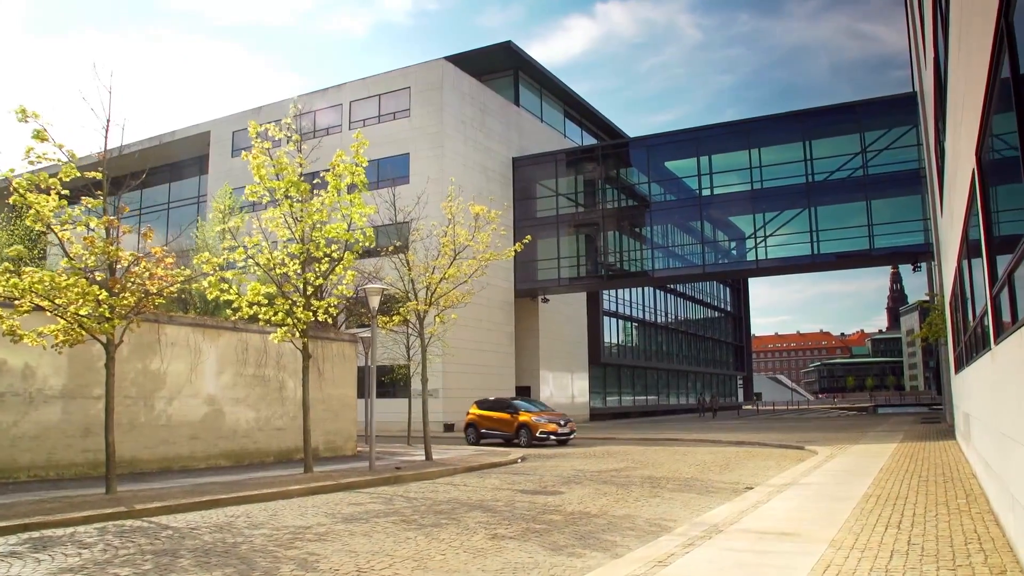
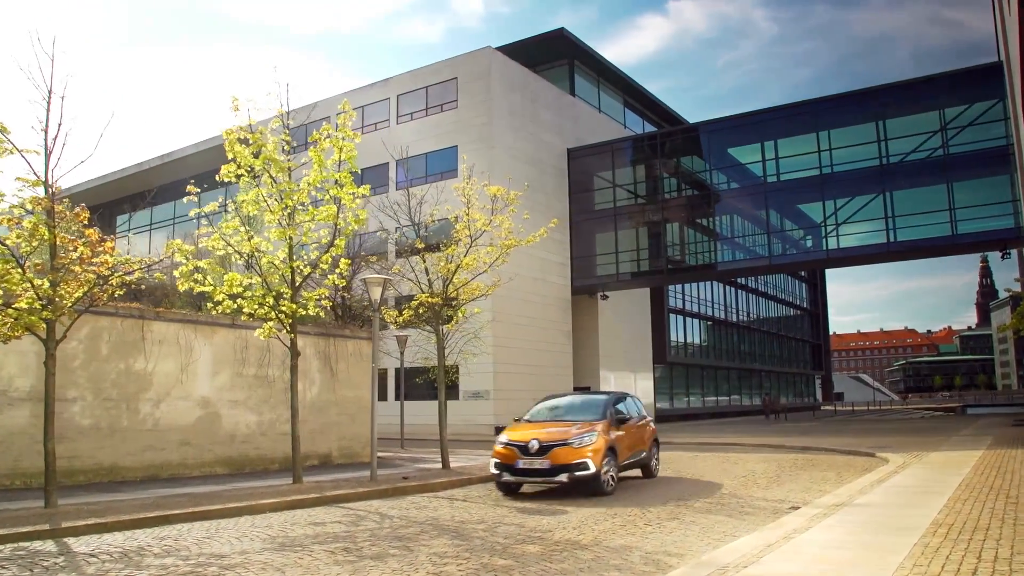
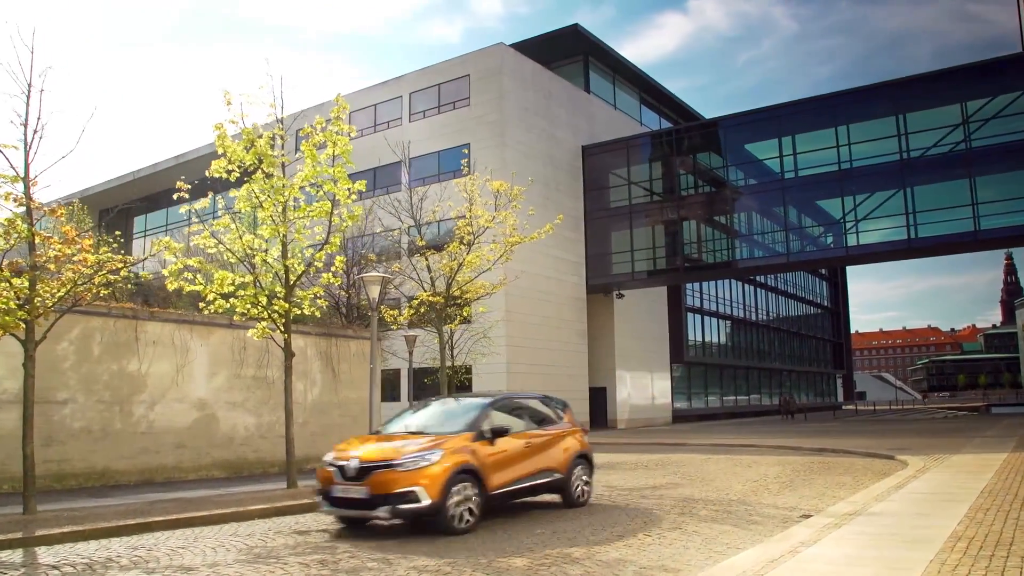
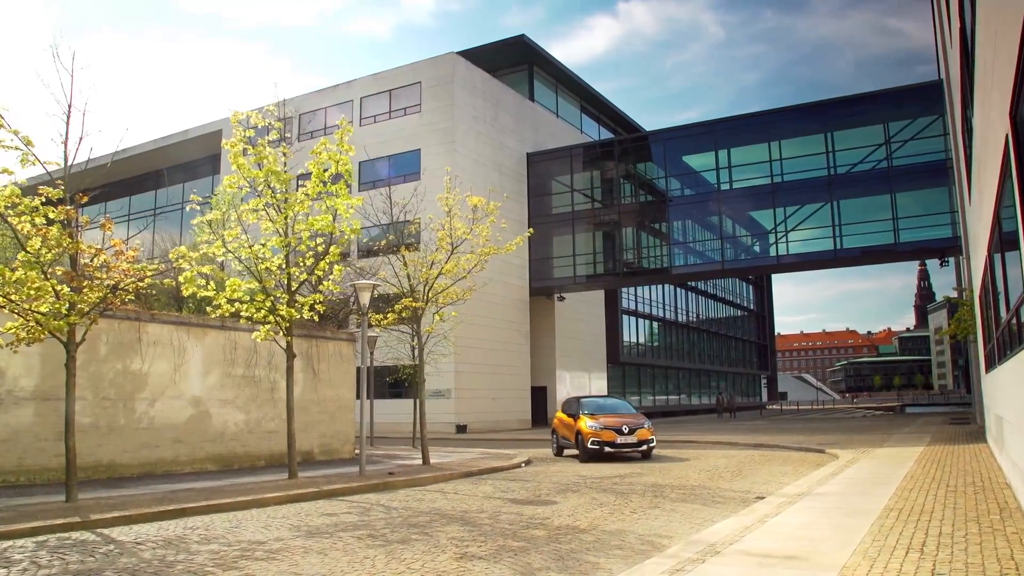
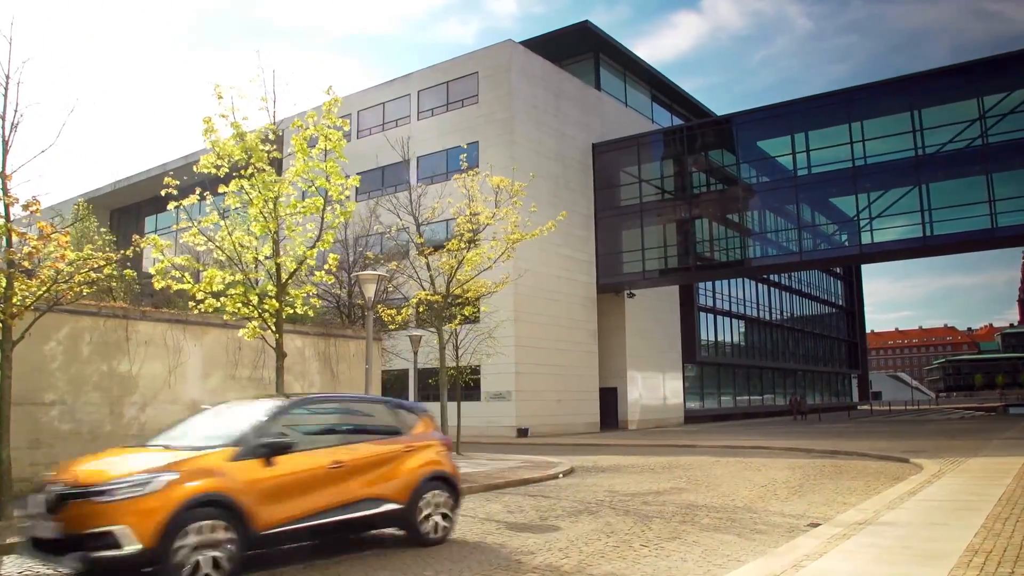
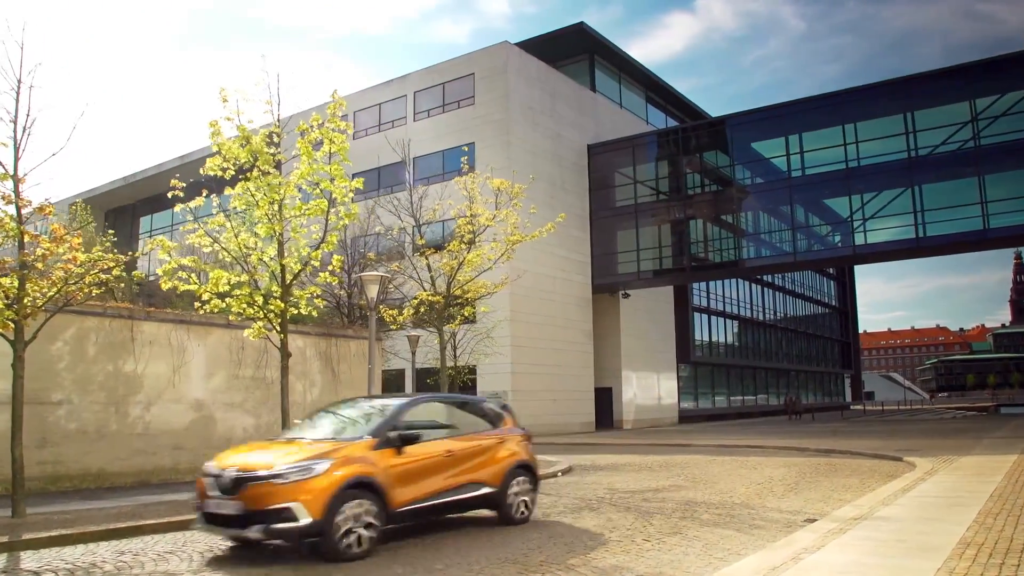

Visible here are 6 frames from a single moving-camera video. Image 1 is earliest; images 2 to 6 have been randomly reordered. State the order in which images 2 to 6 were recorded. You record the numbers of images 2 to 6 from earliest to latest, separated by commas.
4, 2, 3, 6, 5
